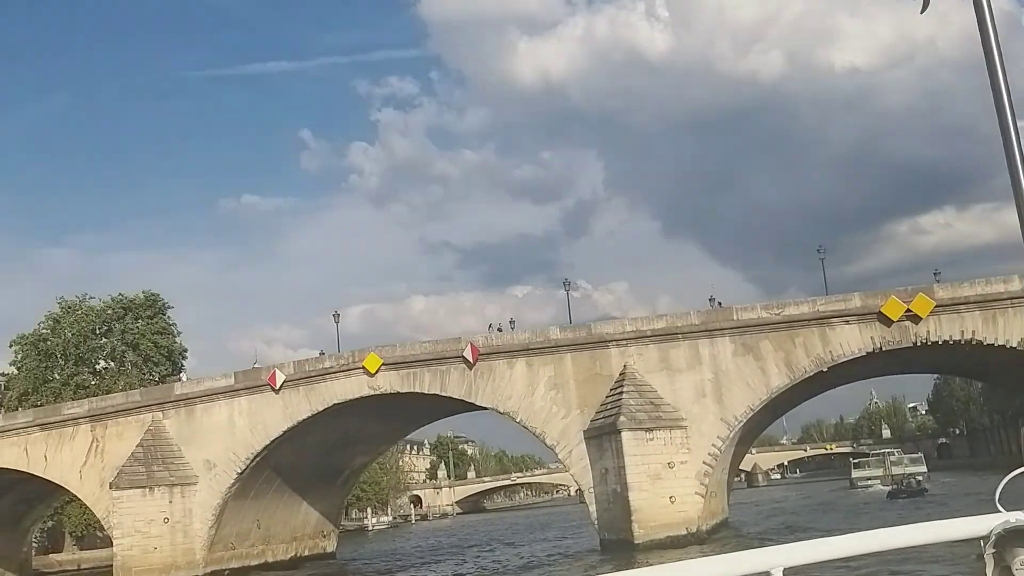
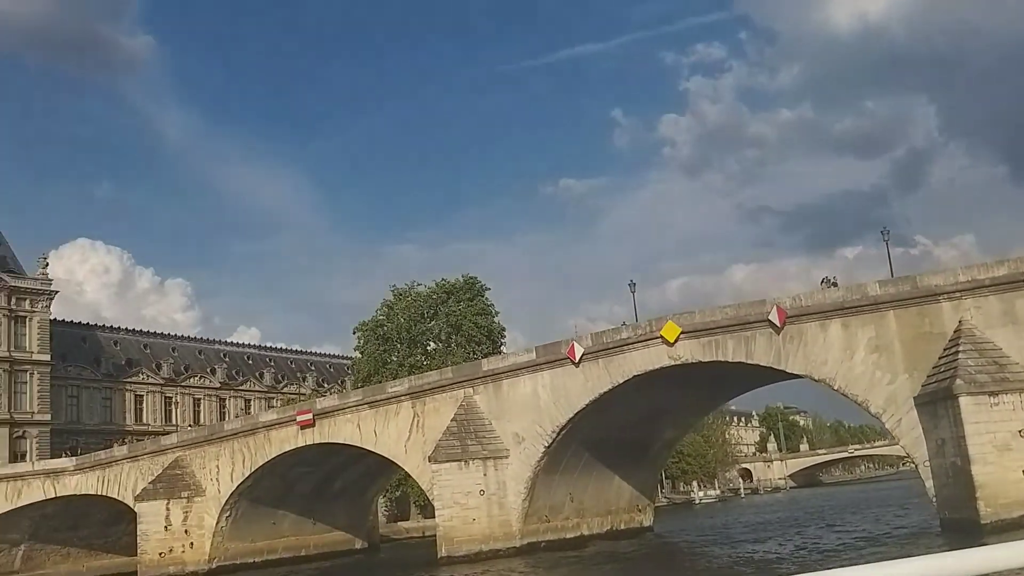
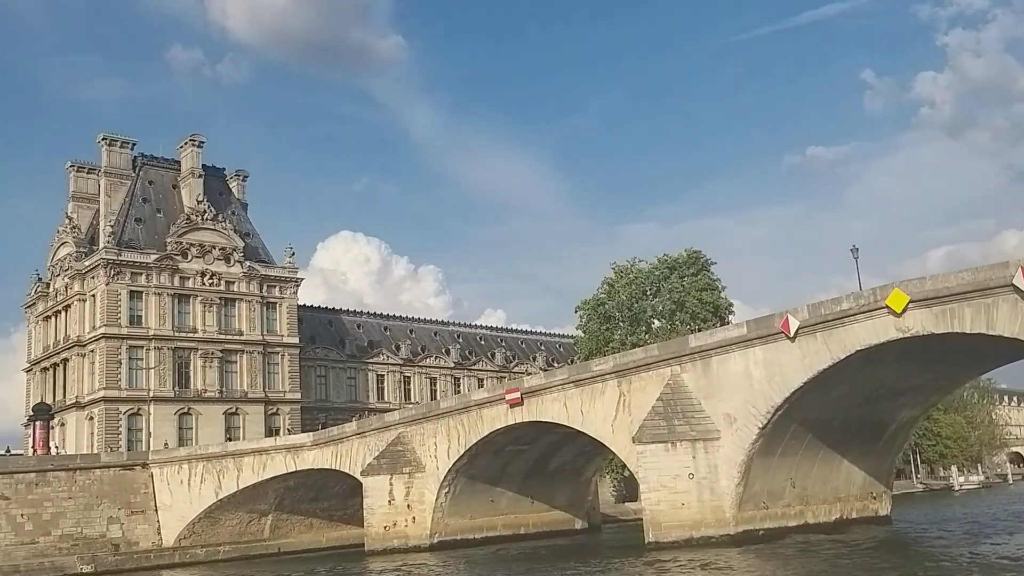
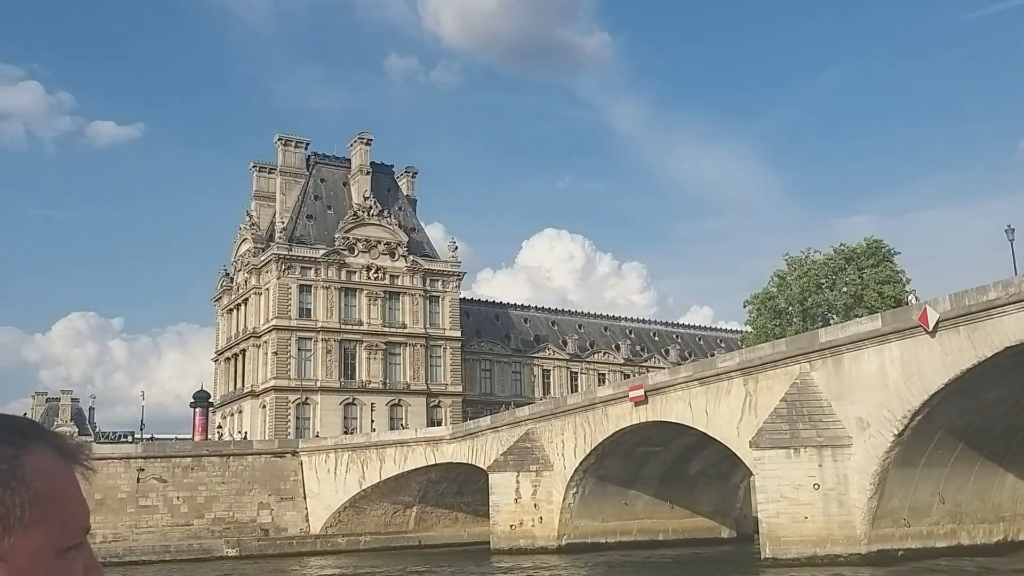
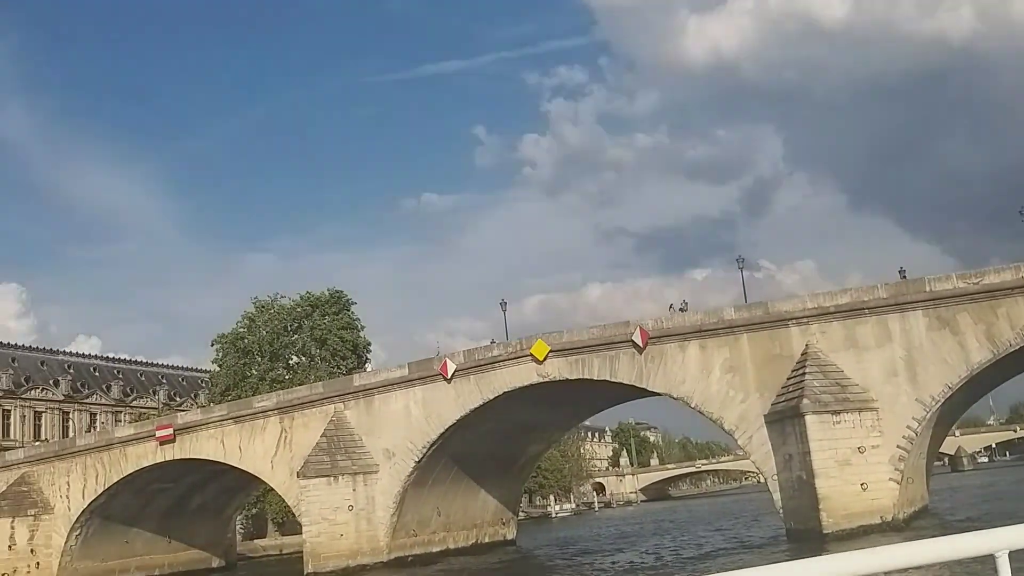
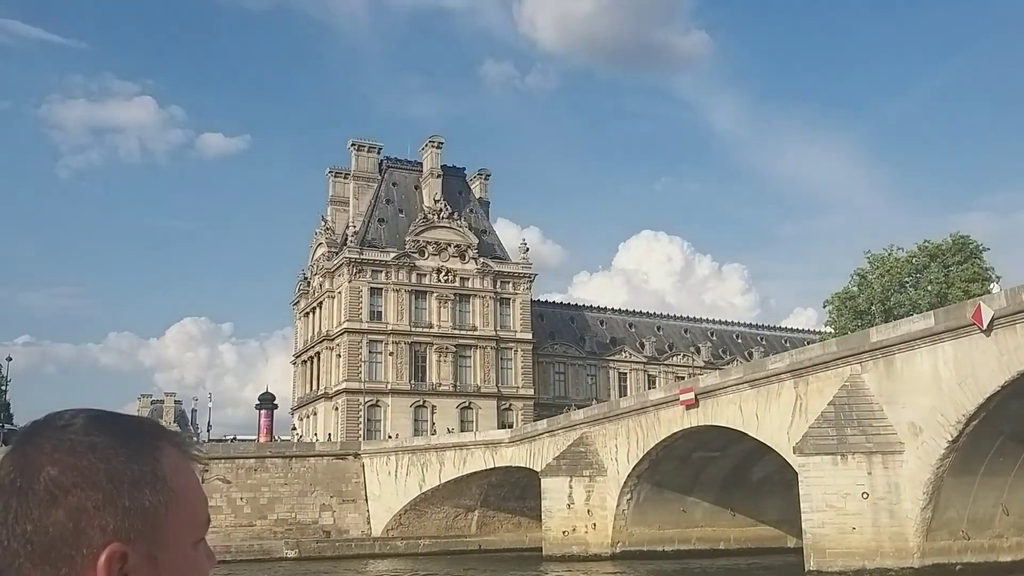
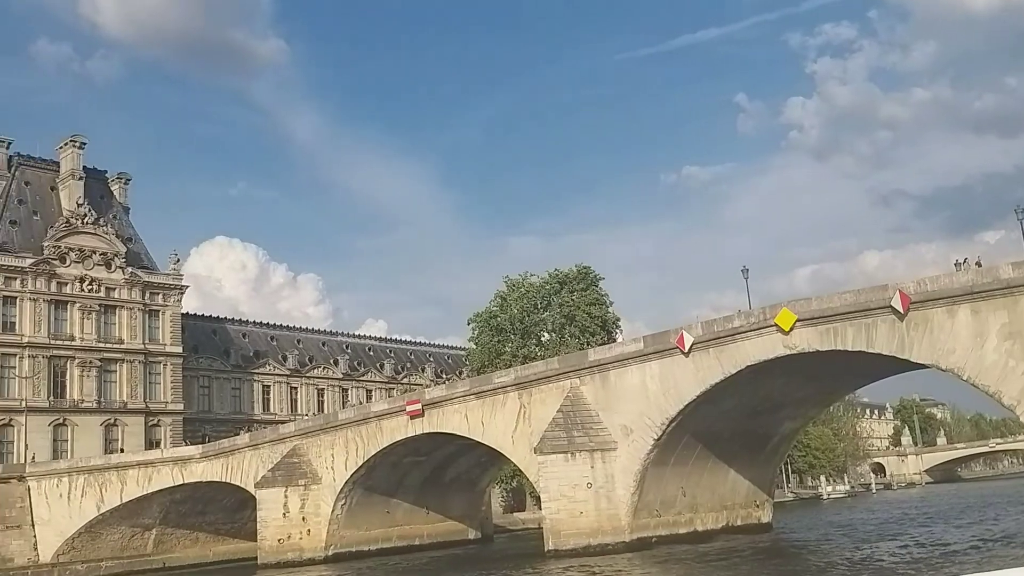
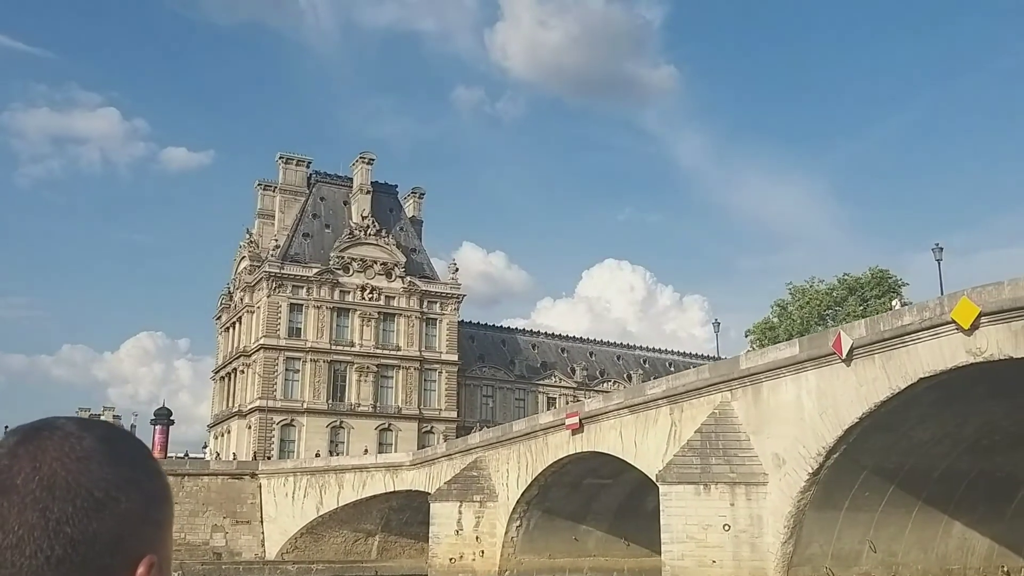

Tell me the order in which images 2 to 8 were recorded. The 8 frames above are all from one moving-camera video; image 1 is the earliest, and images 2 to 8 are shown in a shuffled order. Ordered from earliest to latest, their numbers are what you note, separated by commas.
5, 2, 7, 3, 4, 6, 8
